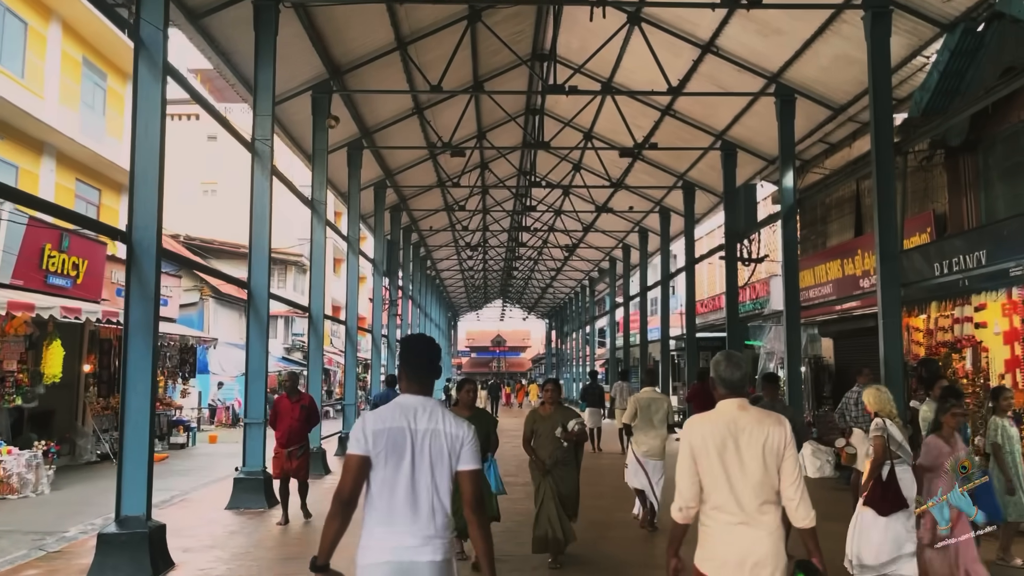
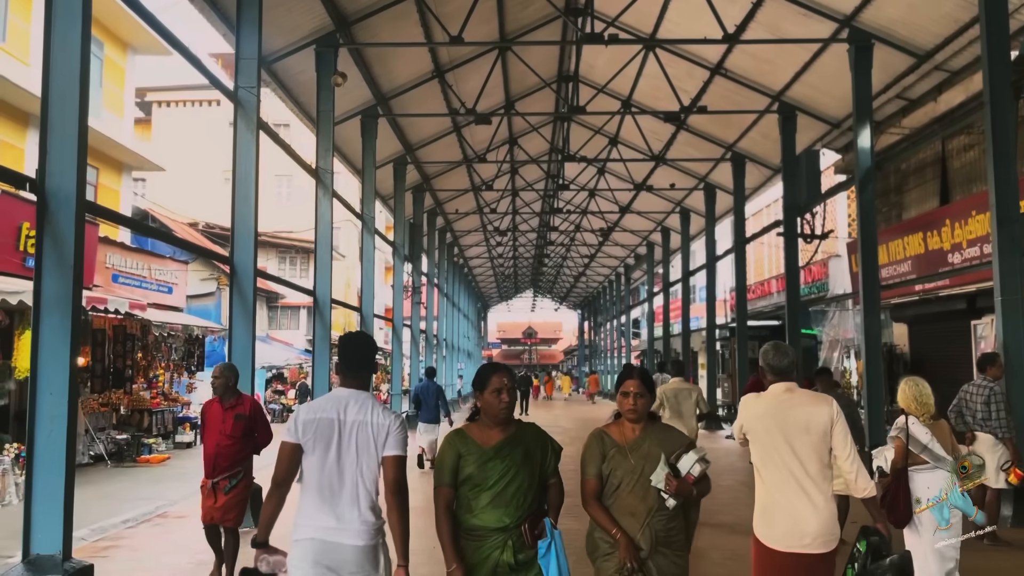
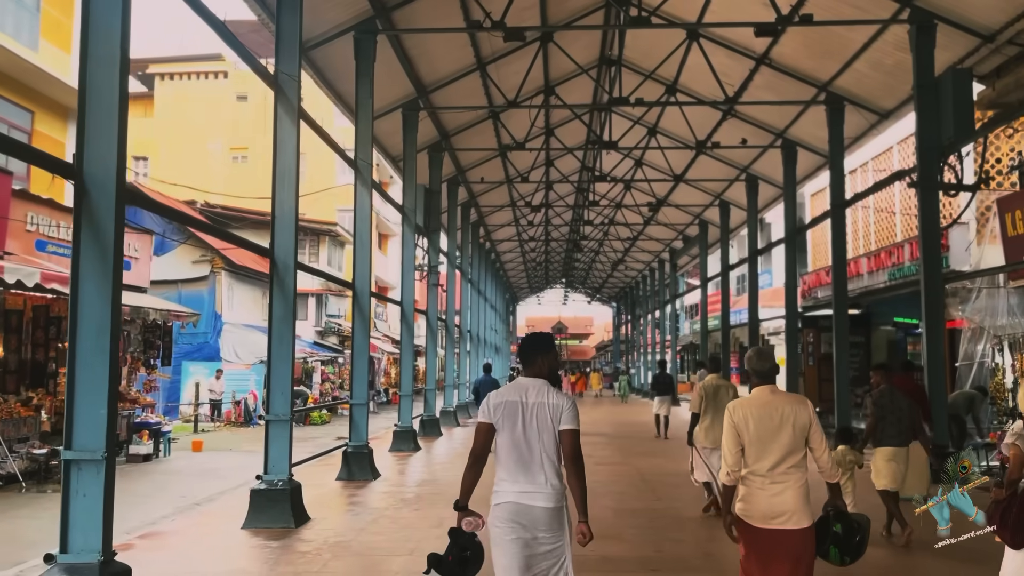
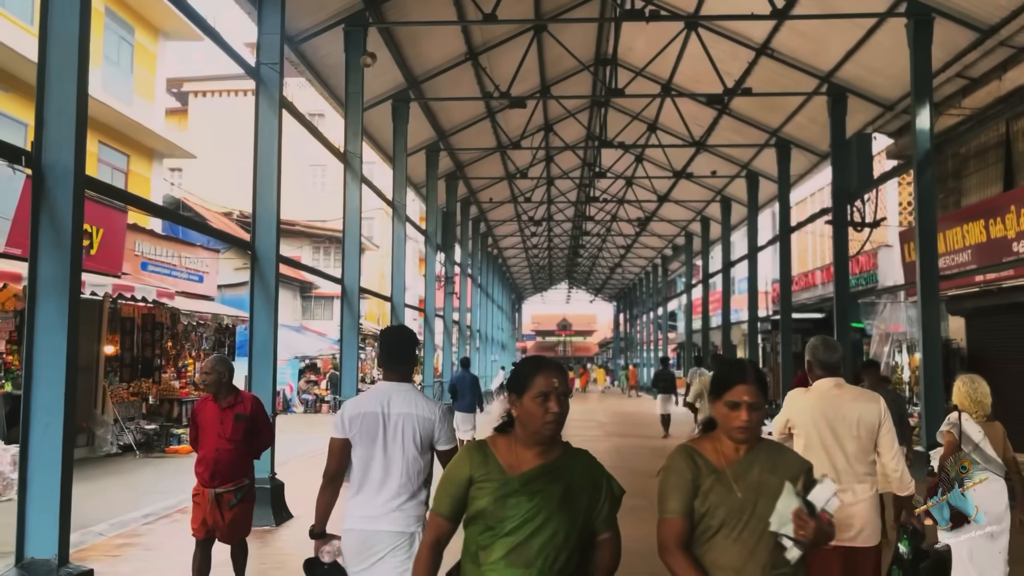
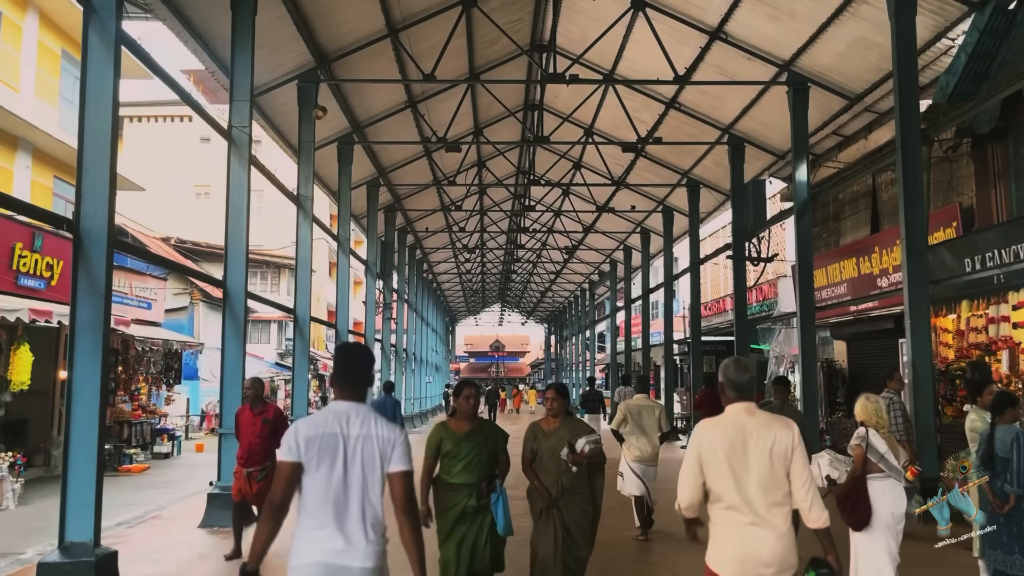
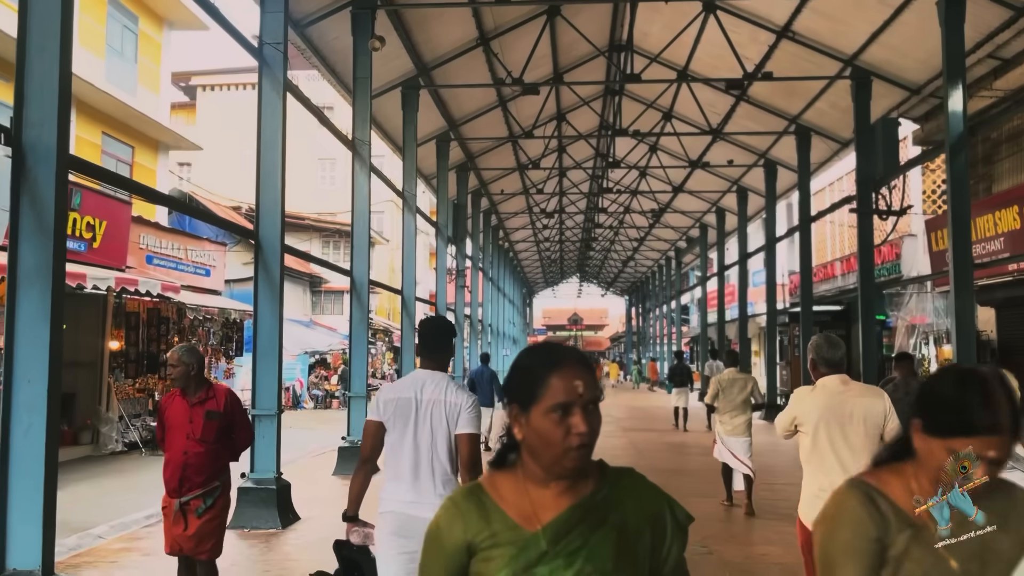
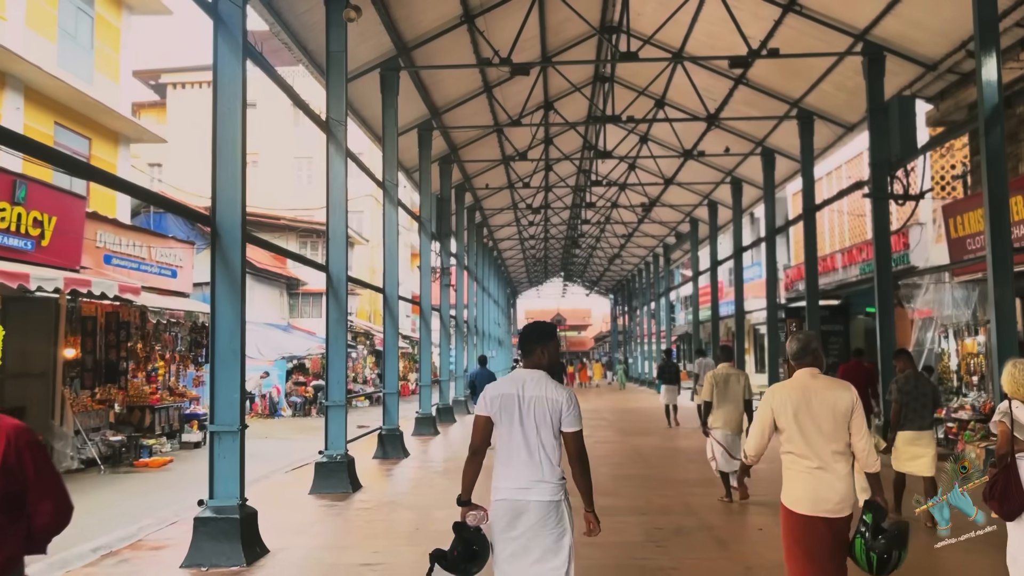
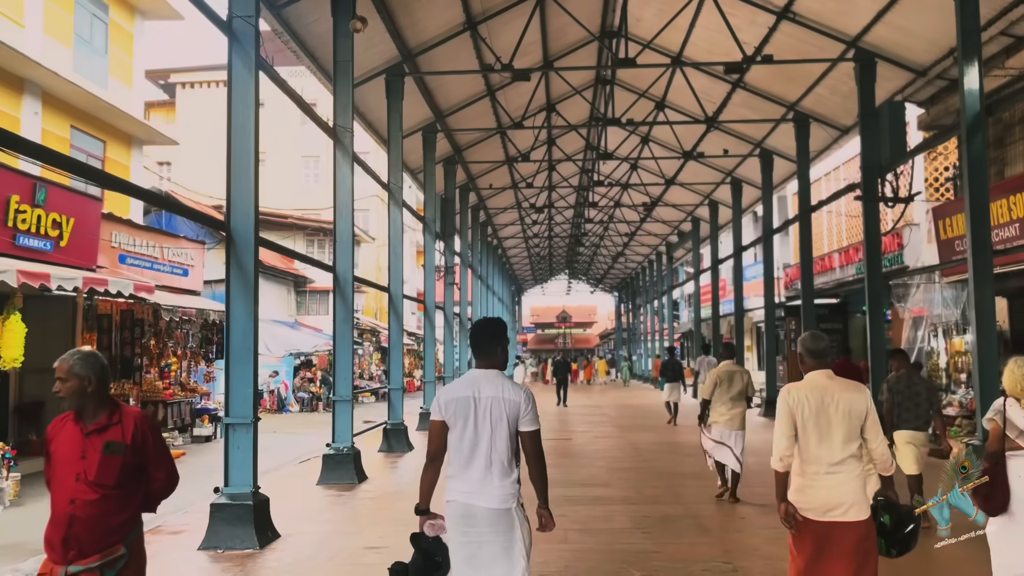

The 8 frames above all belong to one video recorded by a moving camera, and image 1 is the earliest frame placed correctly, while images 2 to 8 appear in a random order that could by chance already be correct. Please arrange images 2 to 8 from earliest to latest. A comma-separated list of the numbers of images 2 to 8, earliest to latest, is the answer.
5, 2, 4, 6, 8, 7, 3
